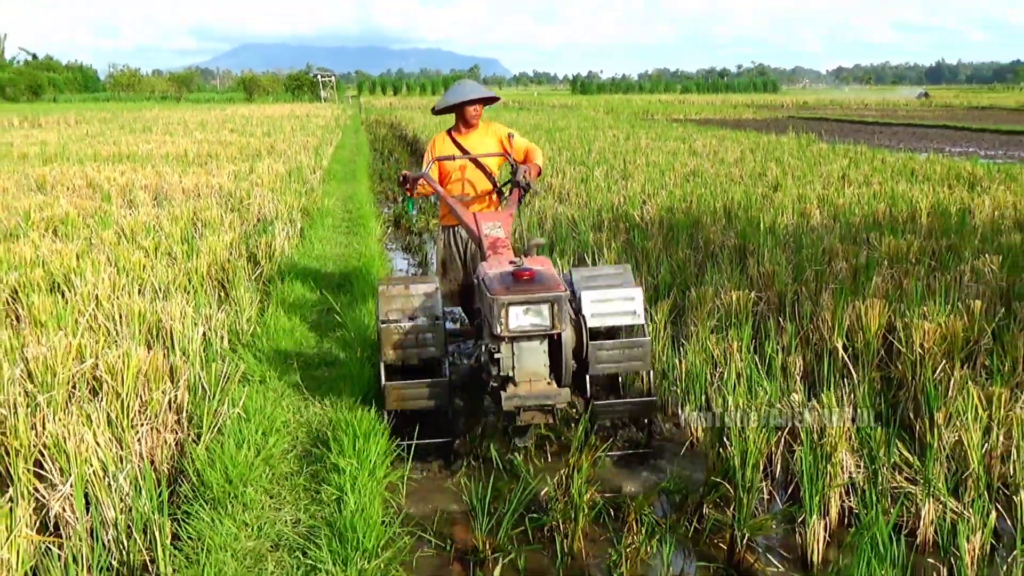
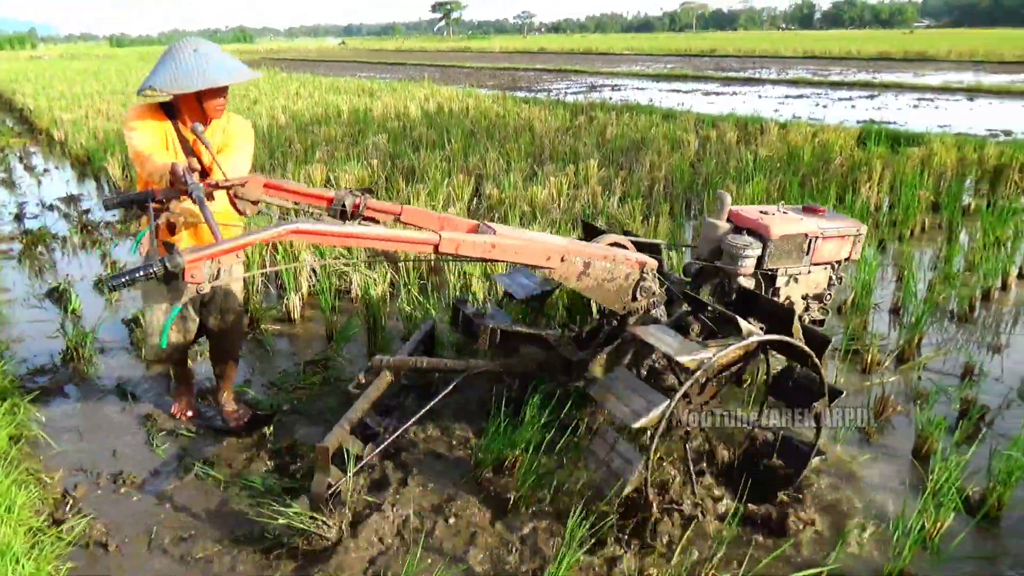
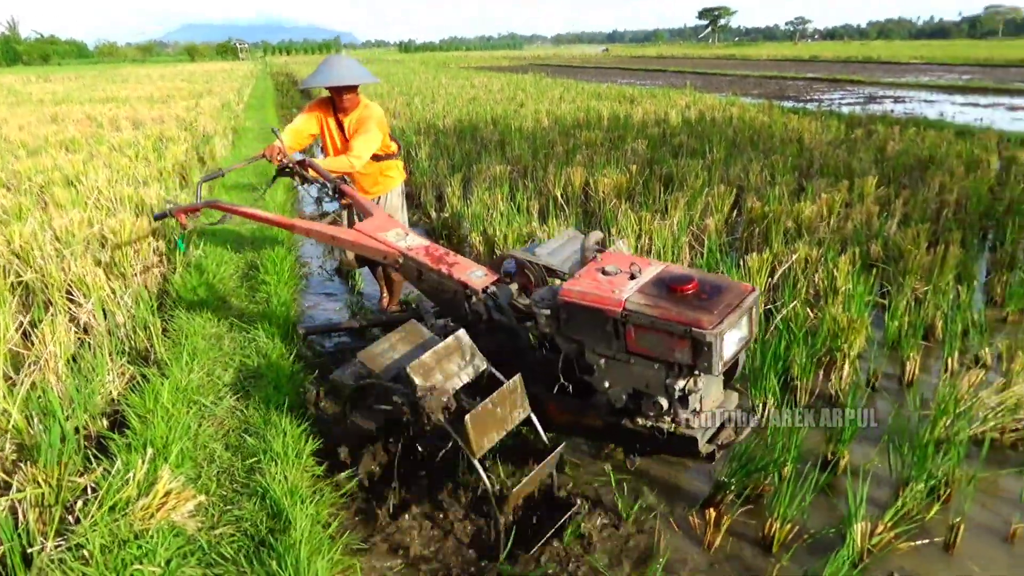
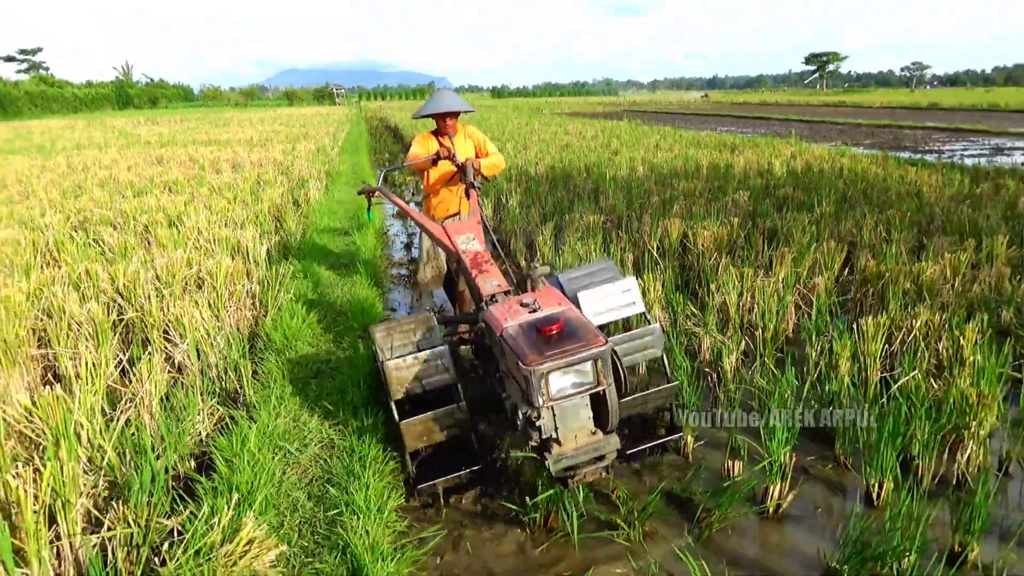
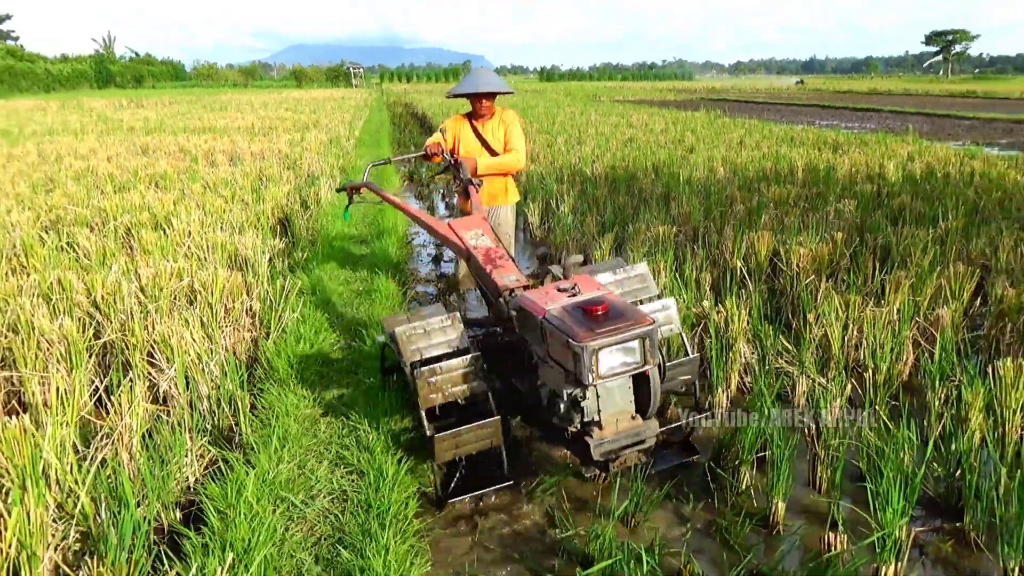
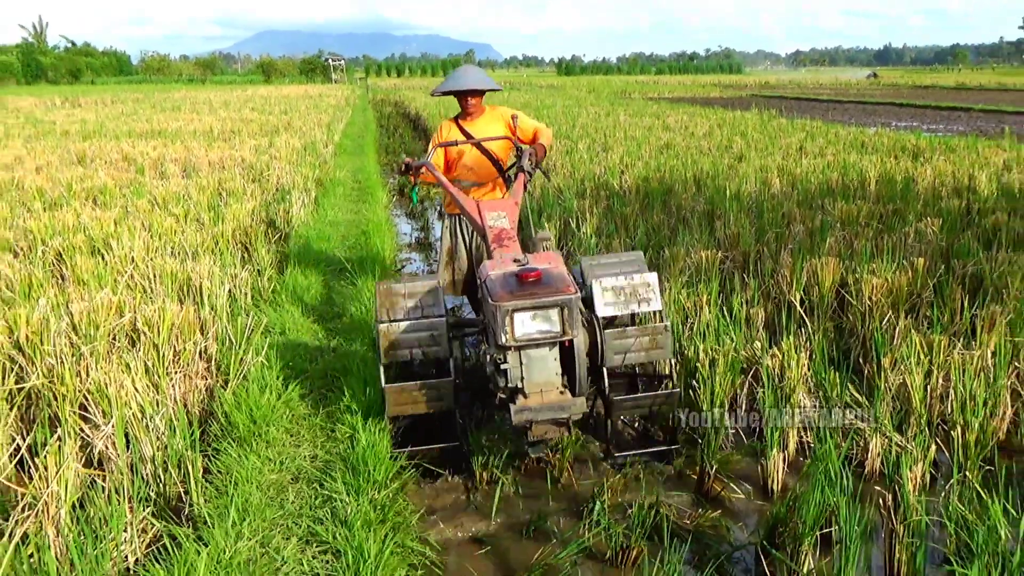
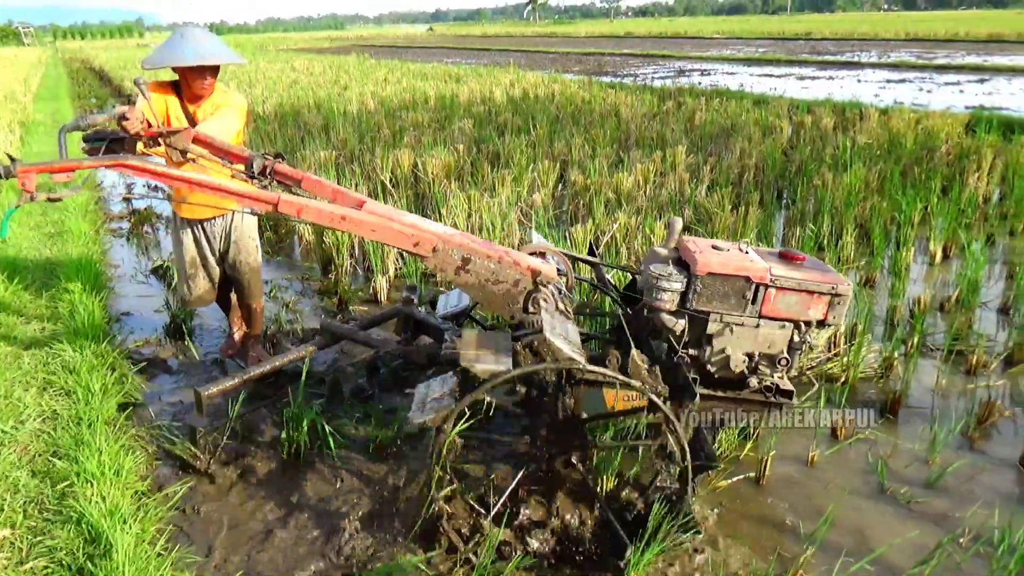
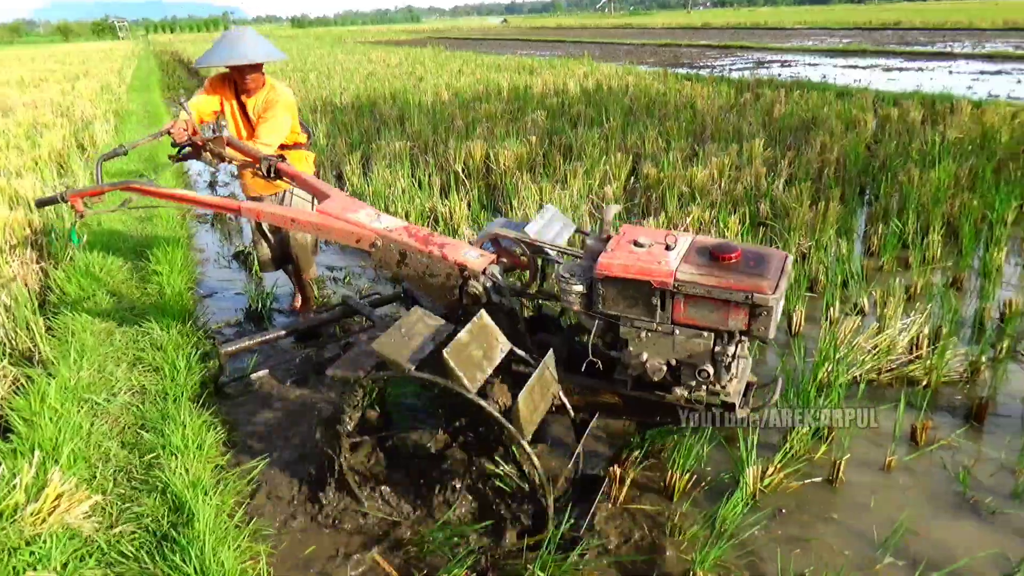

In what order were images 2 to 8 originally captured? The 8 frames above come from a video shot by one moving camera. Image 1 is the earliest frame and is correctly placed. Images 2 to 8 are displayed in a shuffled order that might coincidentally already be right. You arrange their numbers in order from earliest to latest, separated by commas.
6, 5, 4, 3, 8, 7, 2
